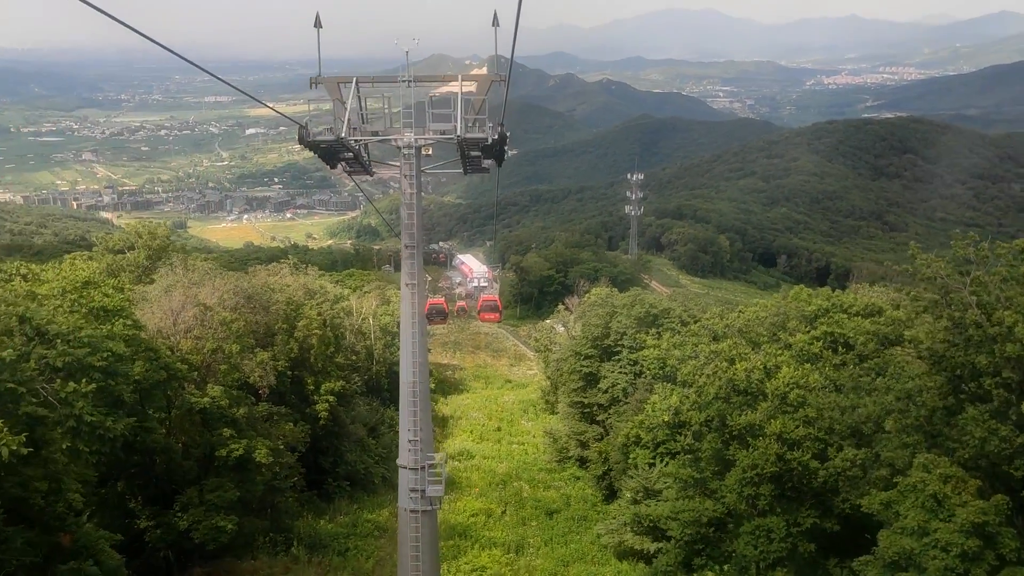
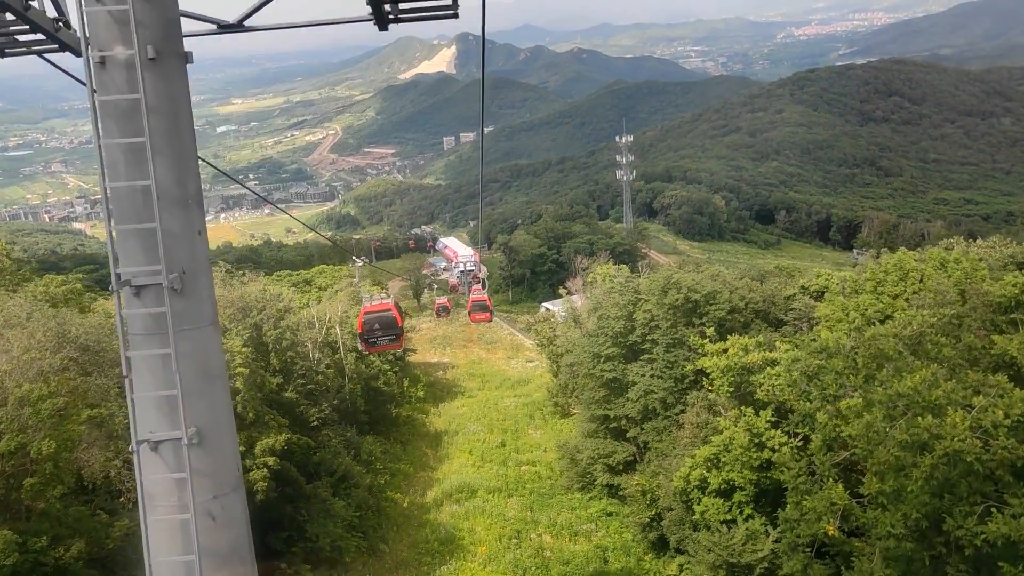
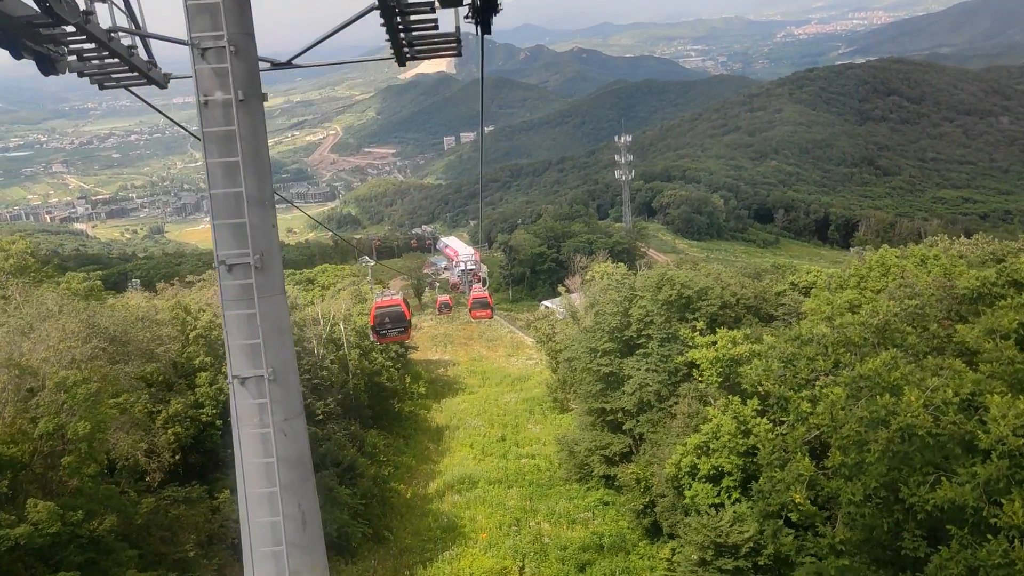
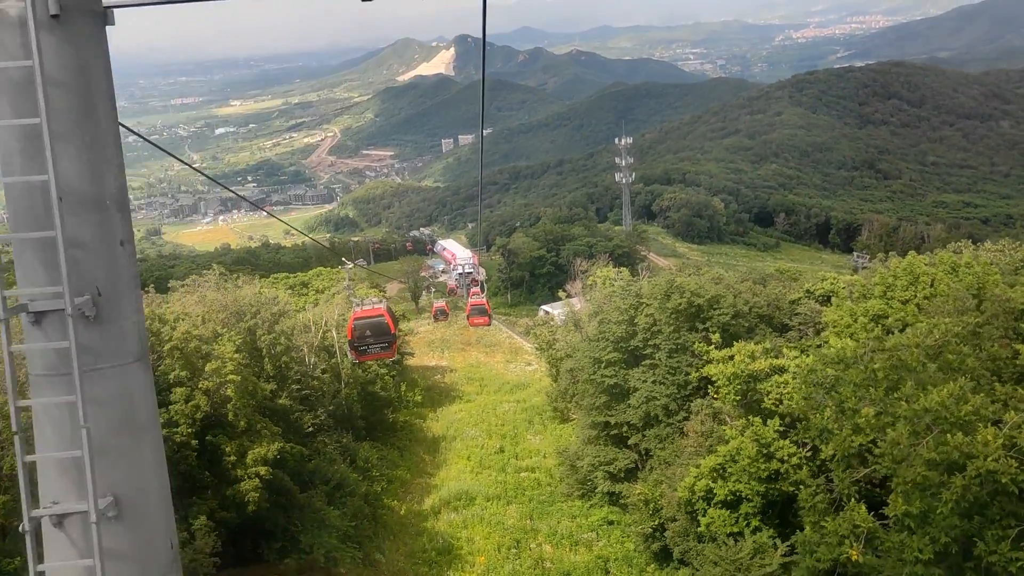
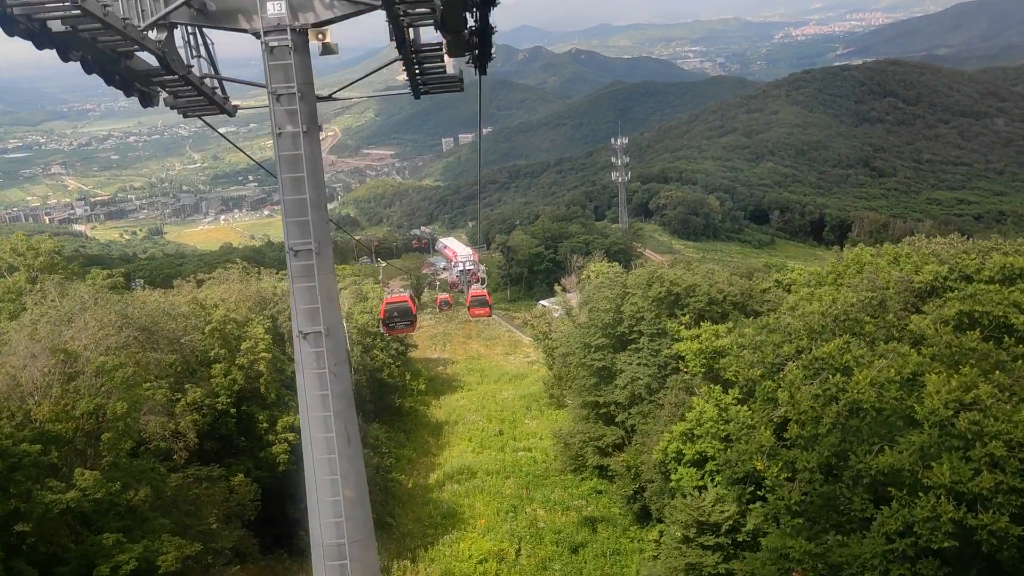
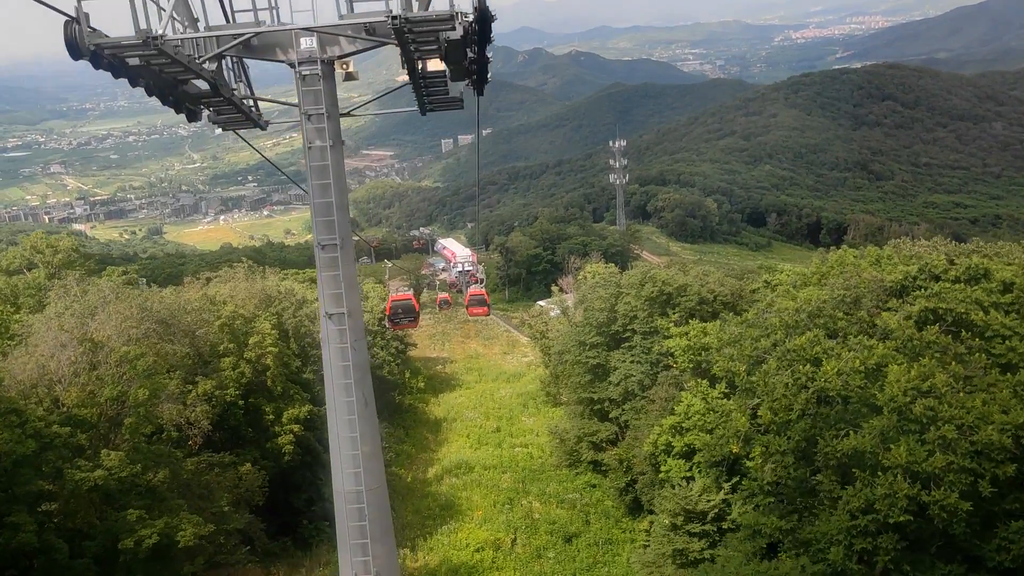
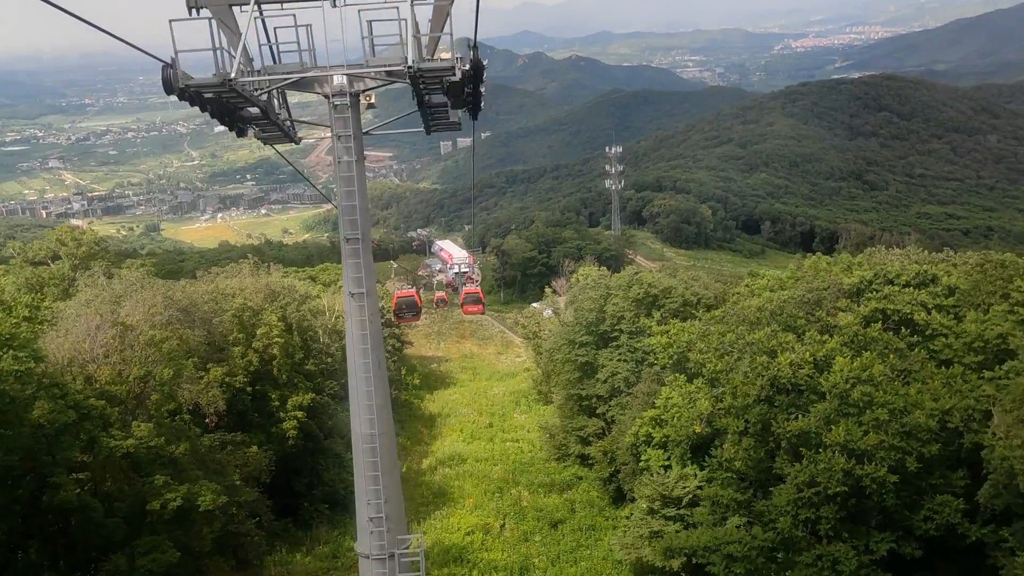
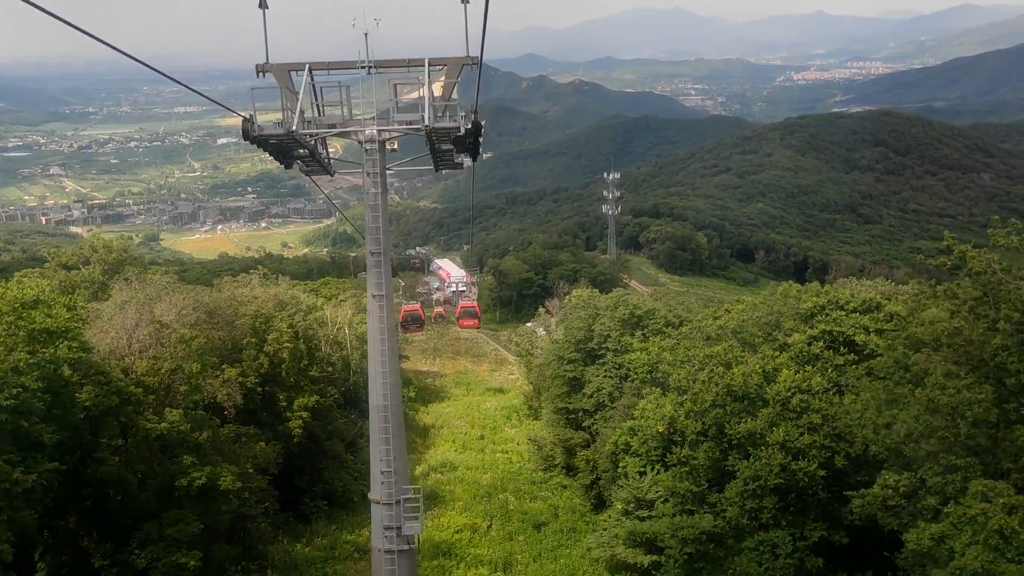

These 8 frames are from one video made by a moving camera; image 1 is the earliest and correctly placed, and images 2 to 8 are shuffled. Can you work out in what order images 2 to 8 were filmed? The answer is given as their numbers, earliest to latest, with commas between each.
8, 7, 6, 5, 3, 2, 4
